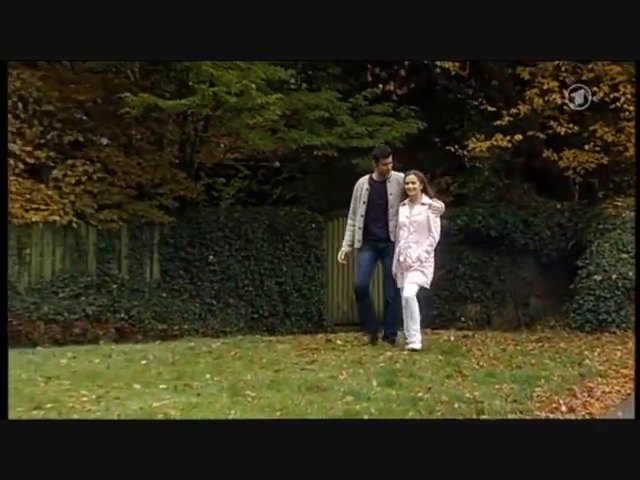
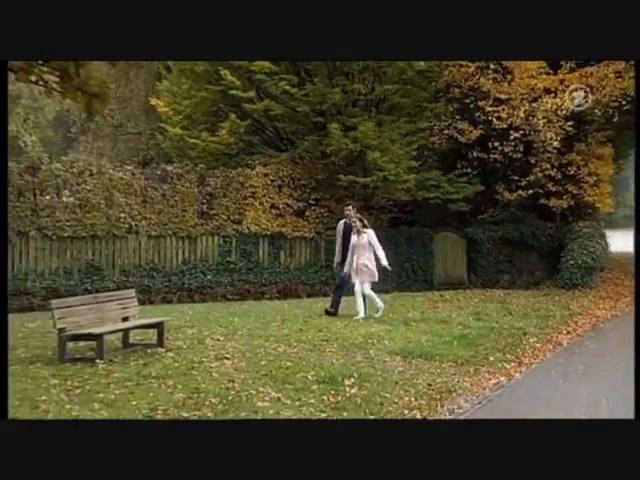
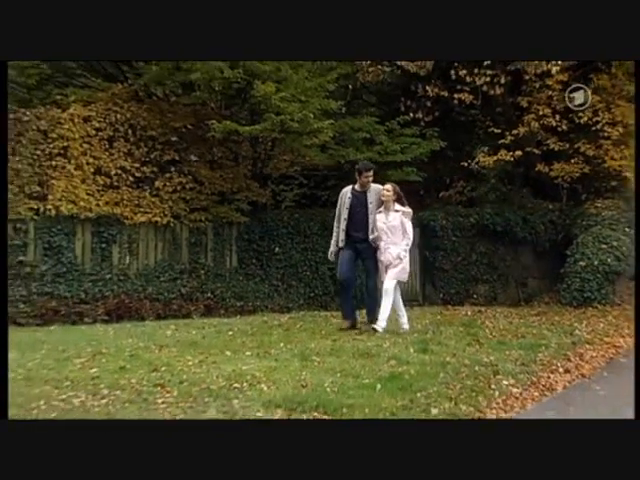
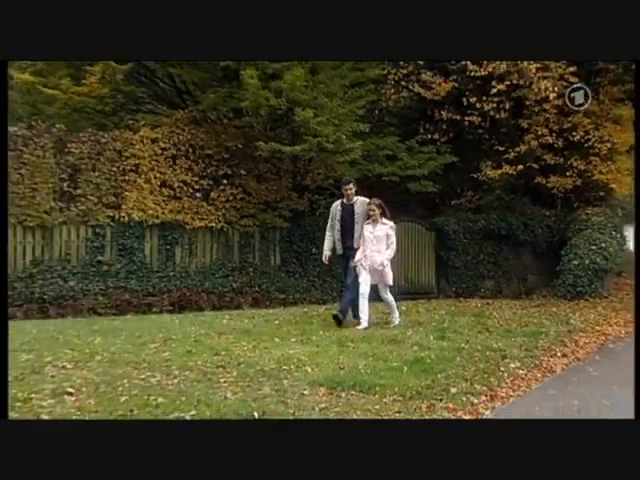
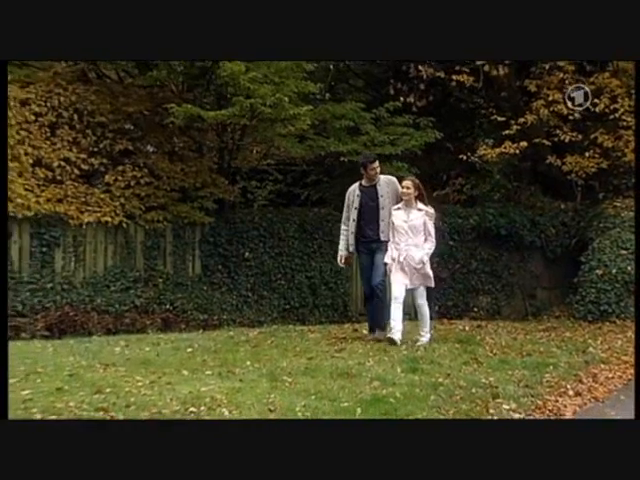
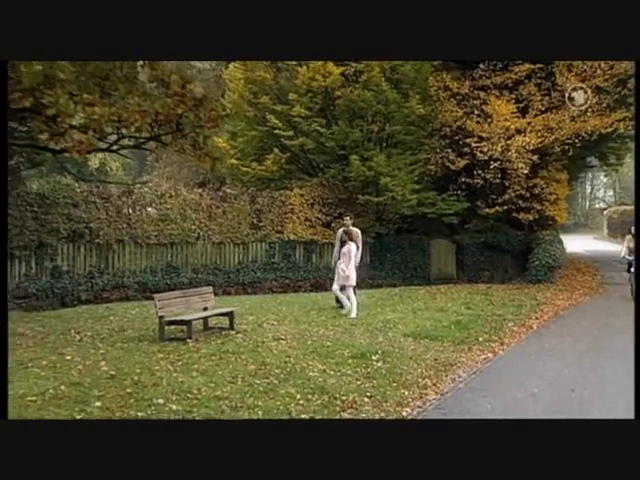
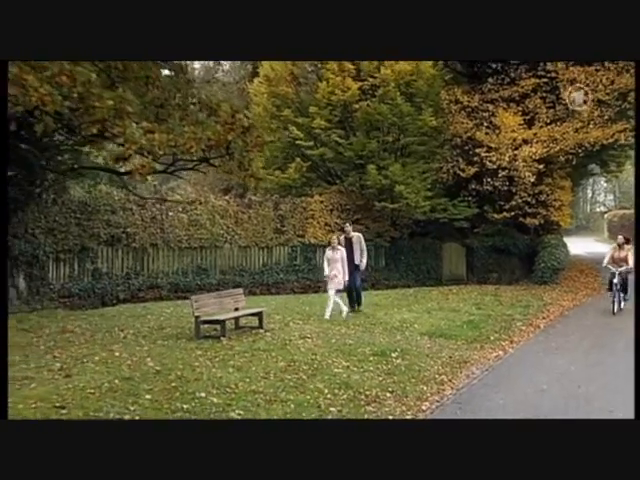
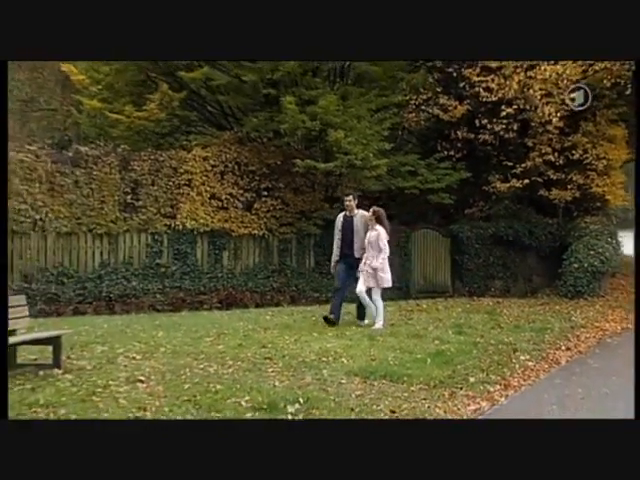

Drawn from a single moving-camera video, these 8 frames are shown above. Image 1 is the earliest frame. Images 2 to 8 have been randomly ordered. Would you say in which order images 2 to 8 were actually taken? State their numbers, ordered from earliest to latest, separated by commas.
5, 3, 4, 8, 2, 6, 7
